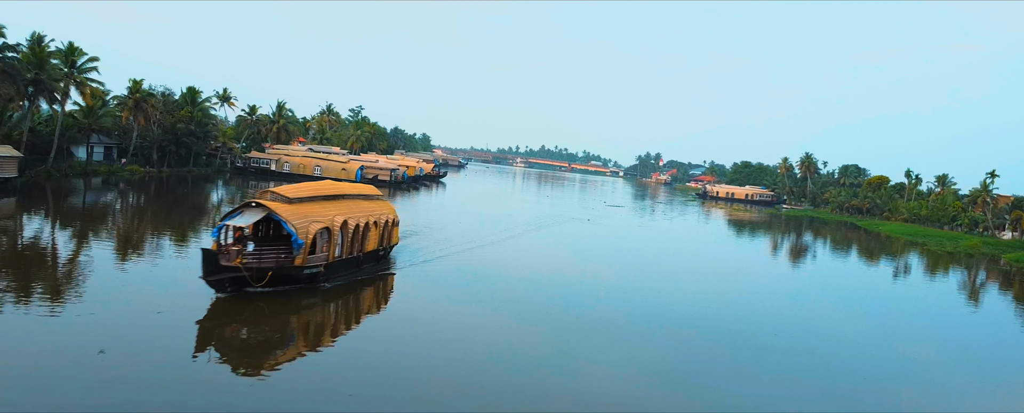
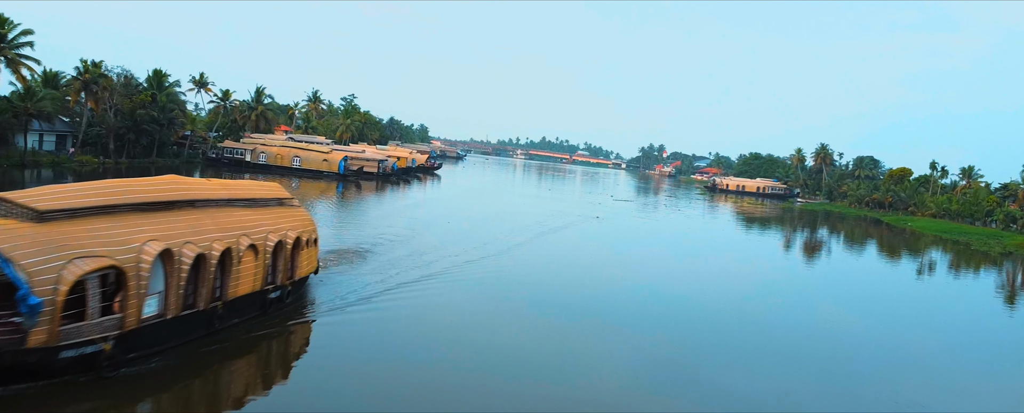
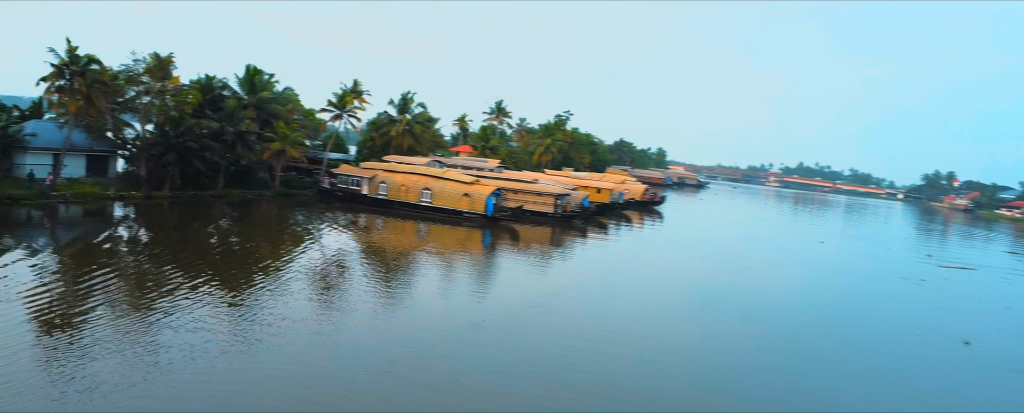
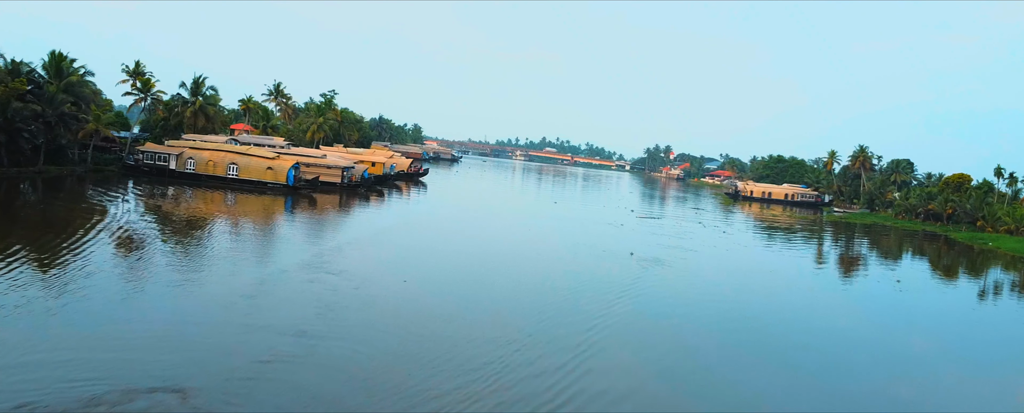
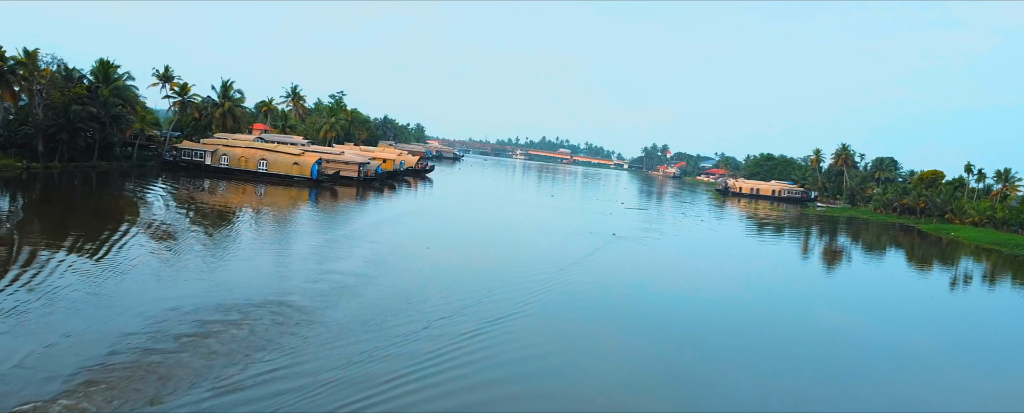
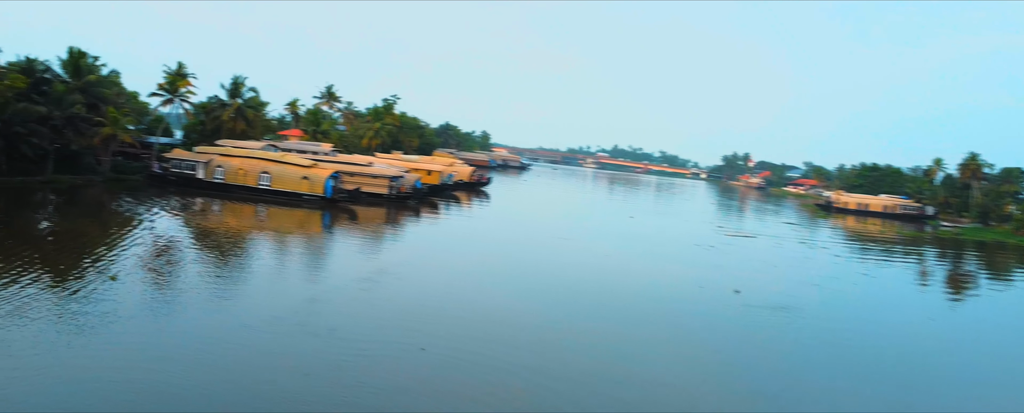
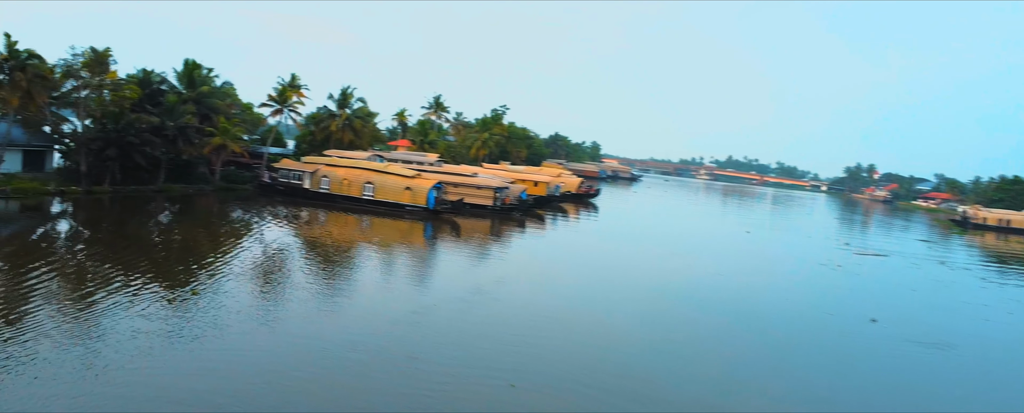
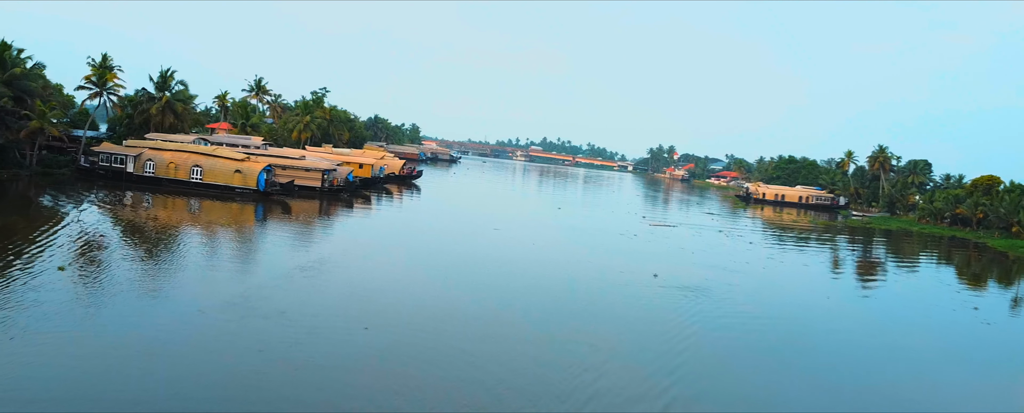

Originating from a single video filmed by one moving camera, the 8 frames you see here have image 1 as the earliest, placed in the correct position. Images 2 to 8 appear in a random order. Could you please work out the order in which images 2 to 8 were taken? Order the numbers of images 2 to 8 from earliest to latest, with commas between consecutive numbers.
2, 5, 4, 8, 6, 7, 3
